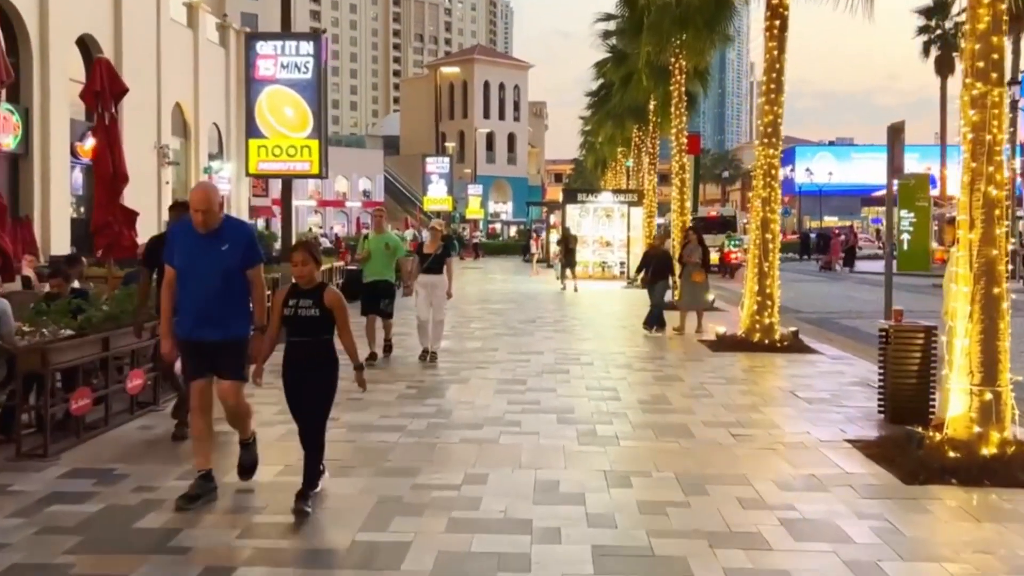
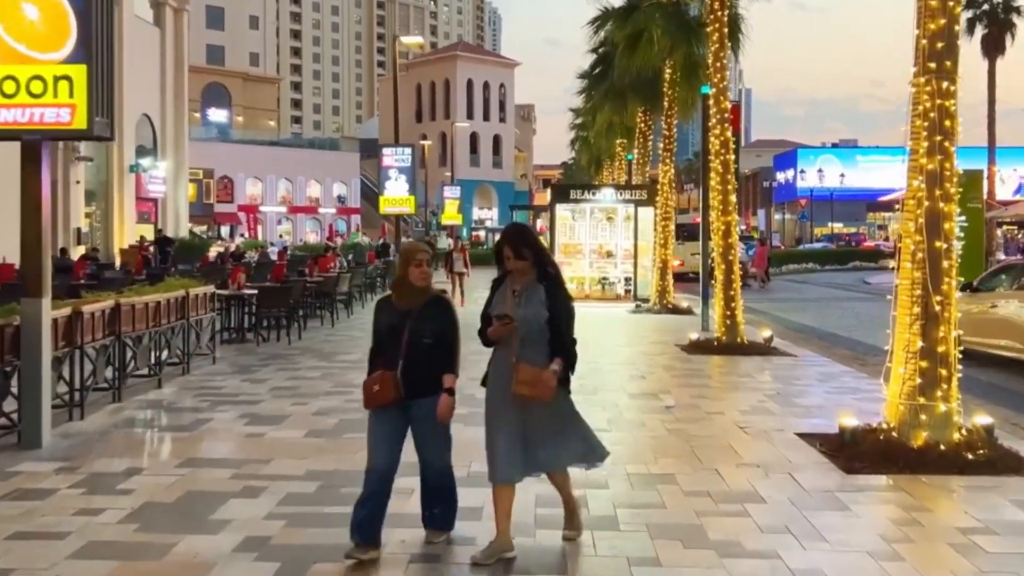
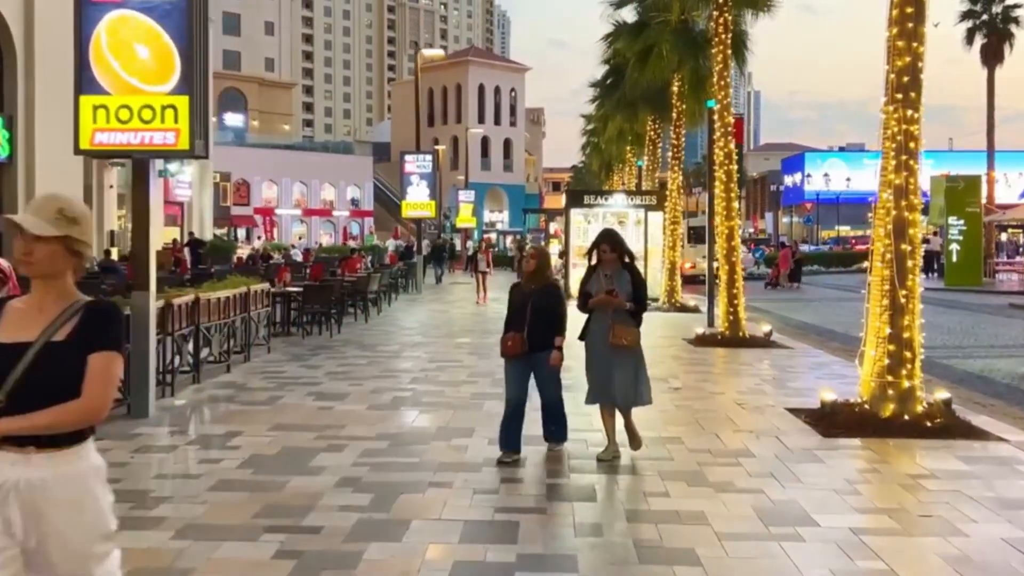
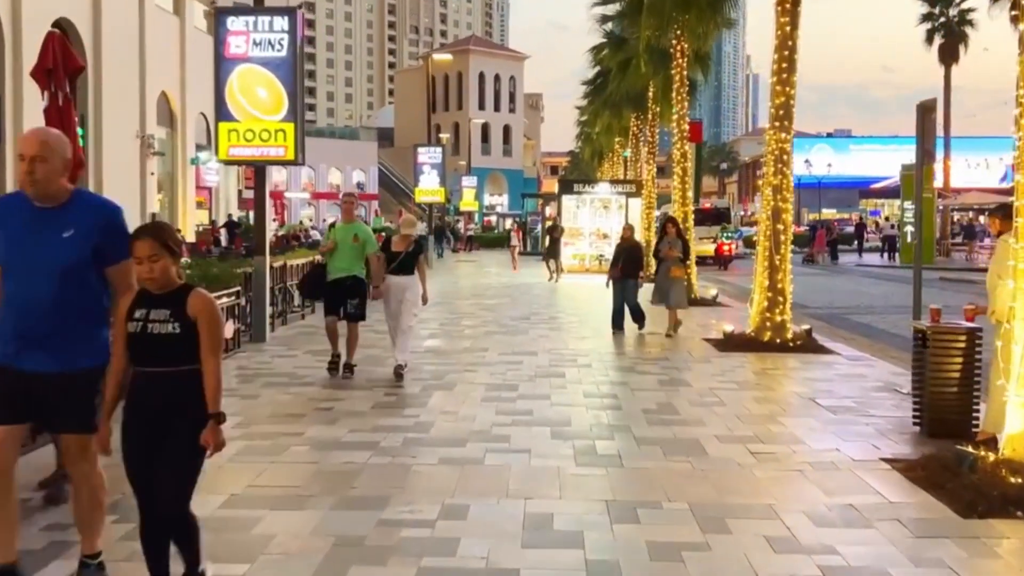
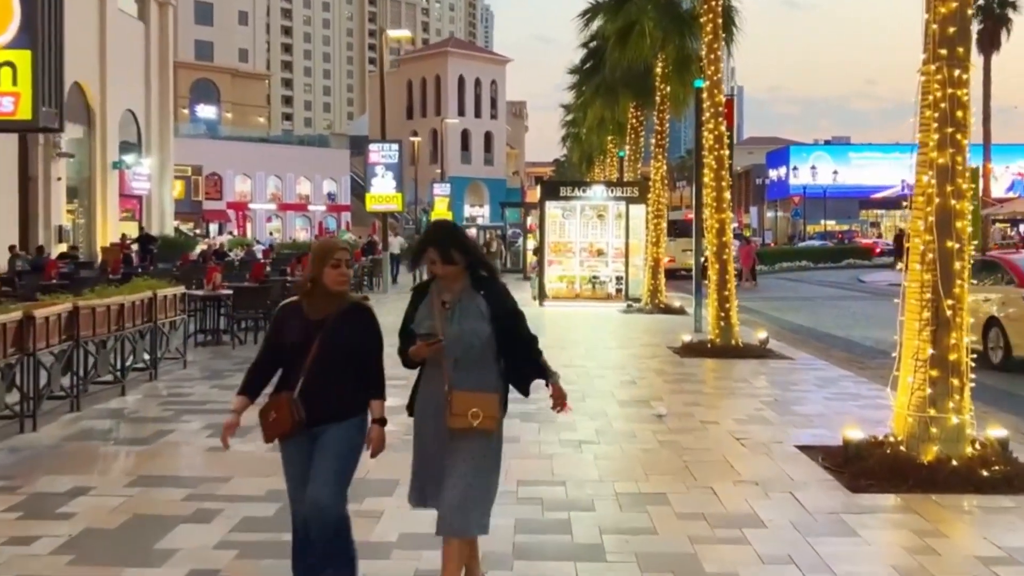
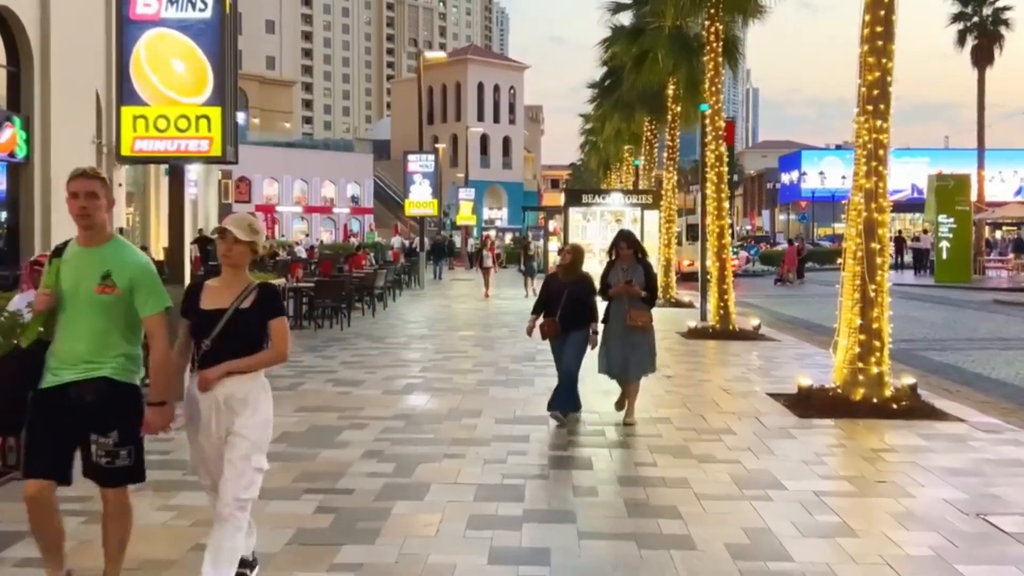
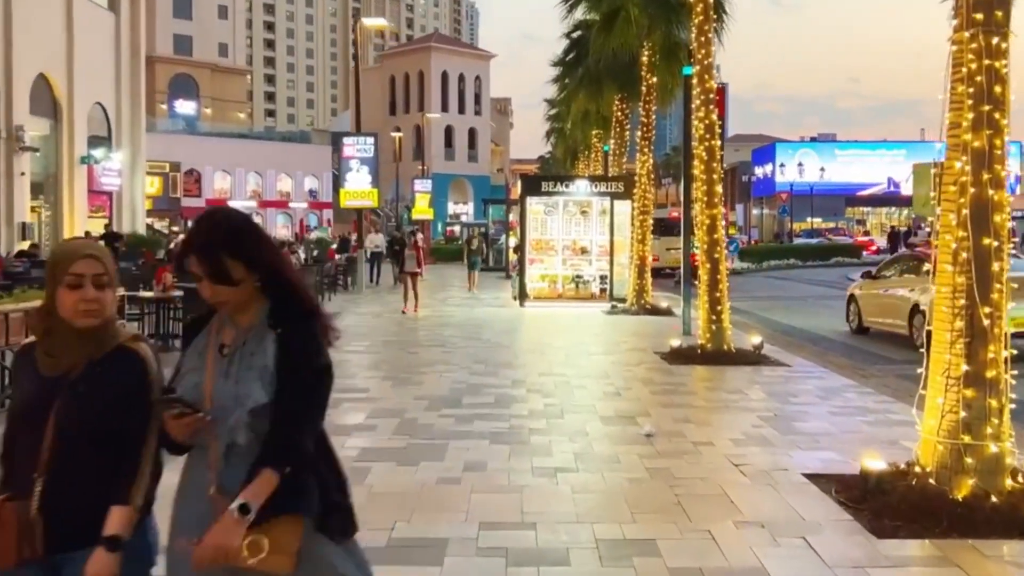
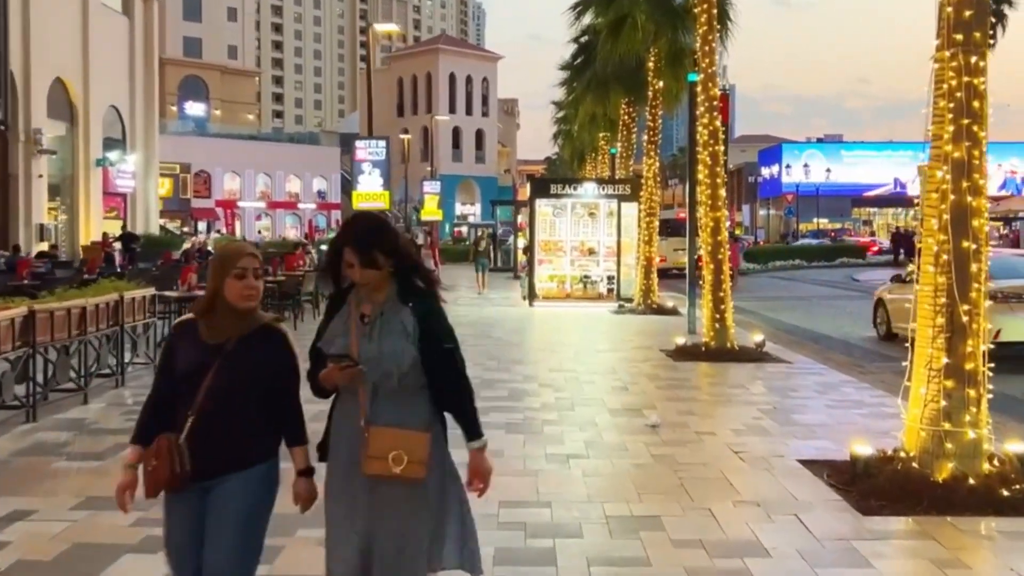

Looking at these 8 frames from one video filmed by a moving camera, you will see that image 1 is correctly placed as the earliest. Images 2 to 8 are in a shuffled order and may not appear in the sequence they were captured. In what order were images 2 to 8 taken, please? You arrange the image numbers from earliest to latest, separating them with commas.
4, 6, 3, 2, 5, 8, 7
